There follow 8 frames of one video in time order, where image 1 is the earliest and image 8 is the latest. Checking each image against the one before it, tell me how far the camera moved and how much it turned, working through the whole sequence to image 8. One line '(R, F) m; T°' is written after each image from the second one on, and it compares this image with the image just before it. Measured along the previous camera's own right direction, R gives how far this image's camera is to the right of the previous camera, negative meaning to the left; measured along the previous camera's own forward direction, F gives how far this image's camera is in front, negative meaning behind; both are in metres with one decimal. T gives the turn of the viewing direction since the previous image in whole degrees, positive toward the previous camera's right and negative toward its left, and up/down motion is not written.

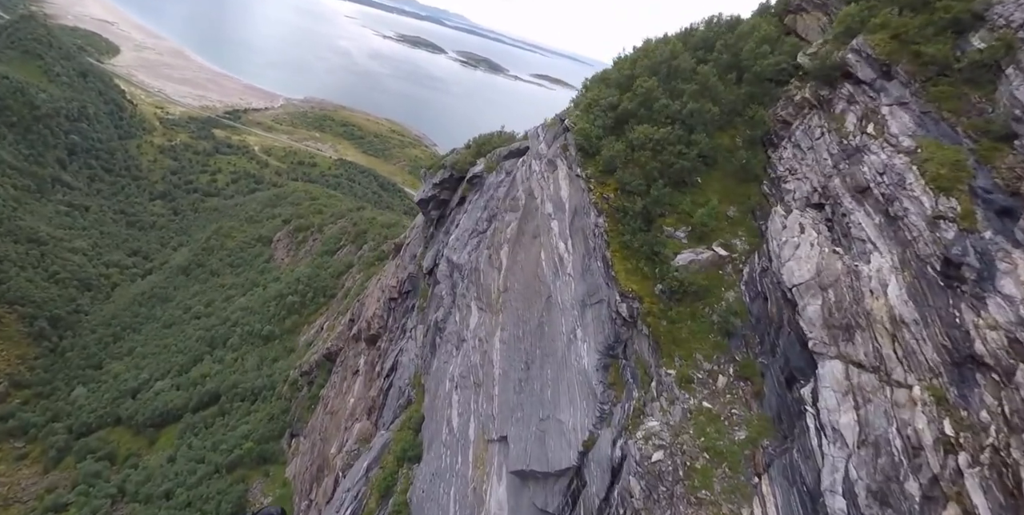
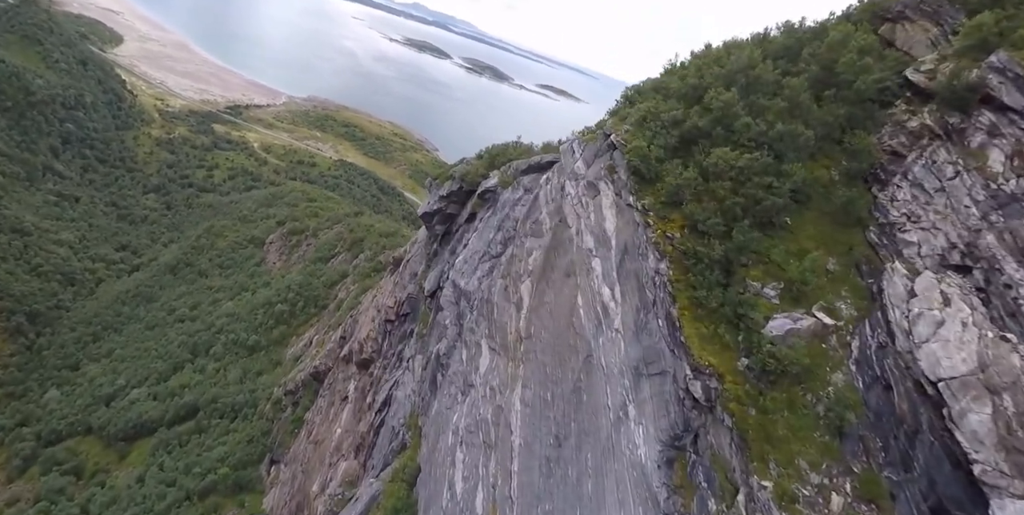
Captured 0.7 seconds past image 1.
(-1.2, +3.5) m; 0°
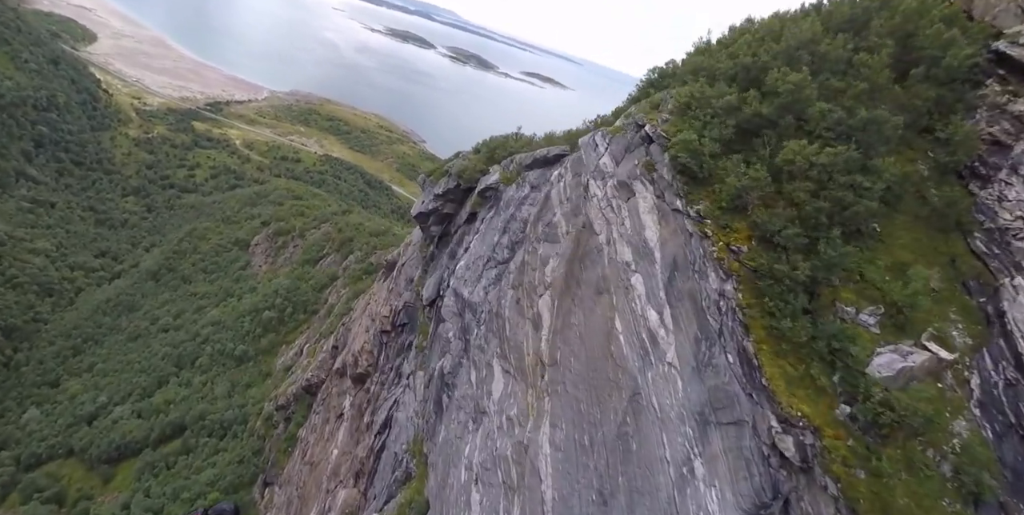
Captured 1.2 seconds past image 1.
(-0.9, +2.5) m; +1°
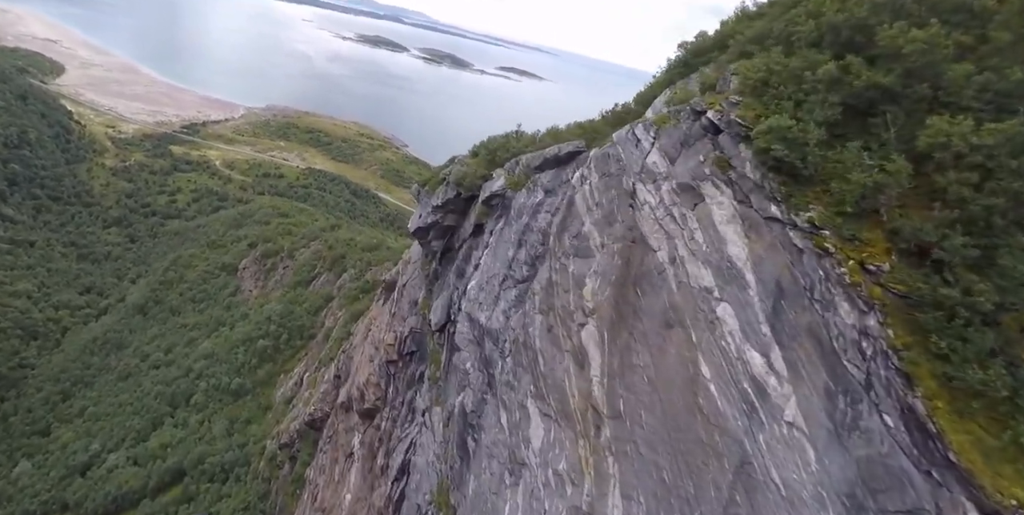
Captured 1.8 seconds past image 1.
(-1.1, +2.8) m; +1°
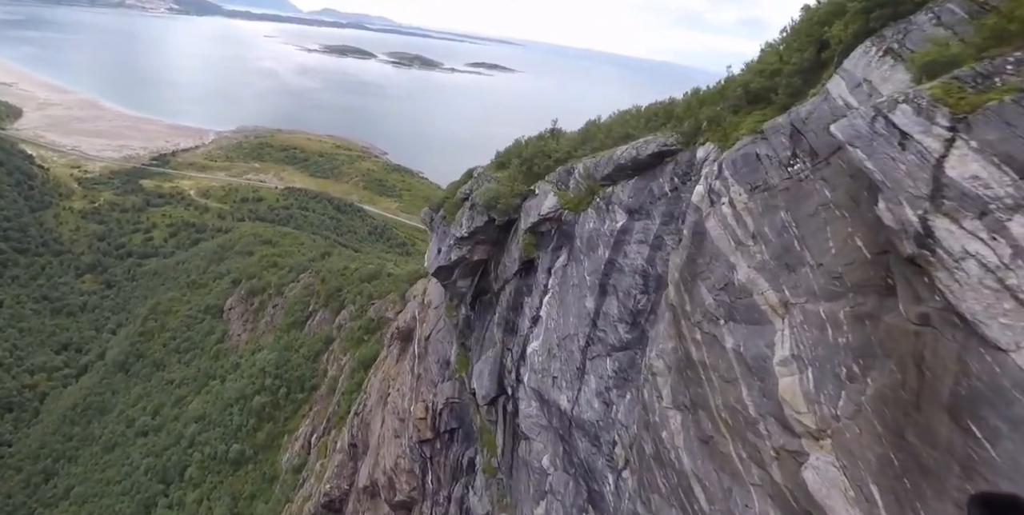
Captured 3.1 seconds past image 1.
(-2.7, +5.8) m; +1°
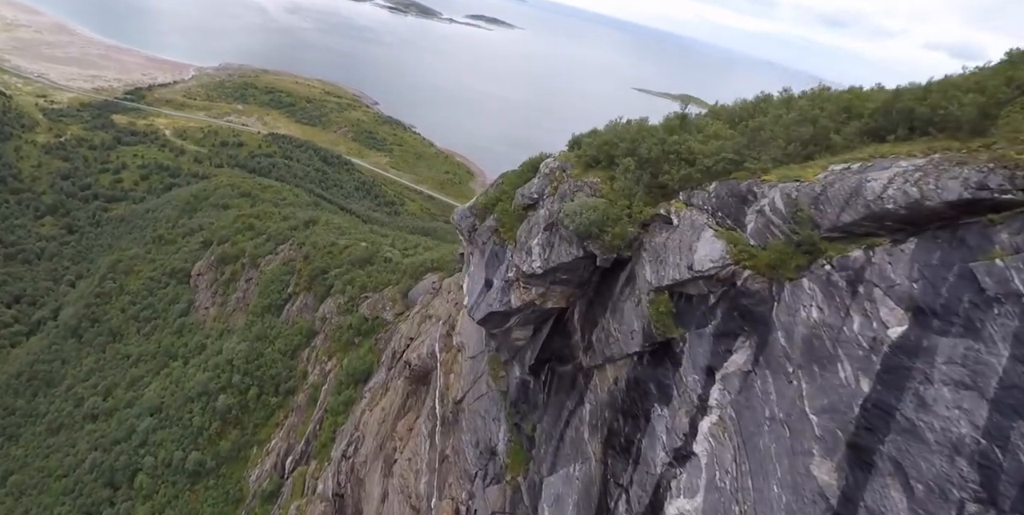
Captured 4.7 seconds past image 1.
(-3.3, +7.0) m; +2°
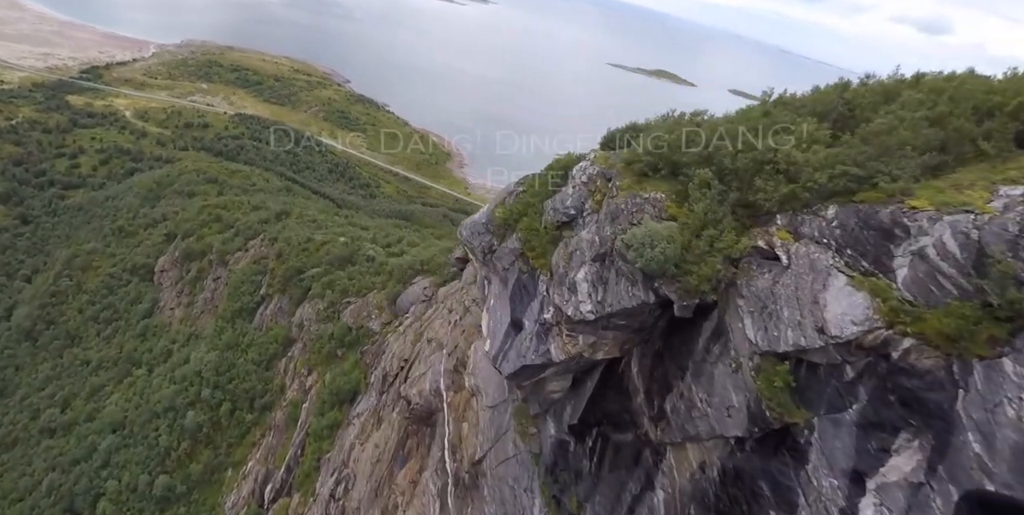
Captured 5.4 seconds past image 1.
(-1.4, +3.0) m; +3°
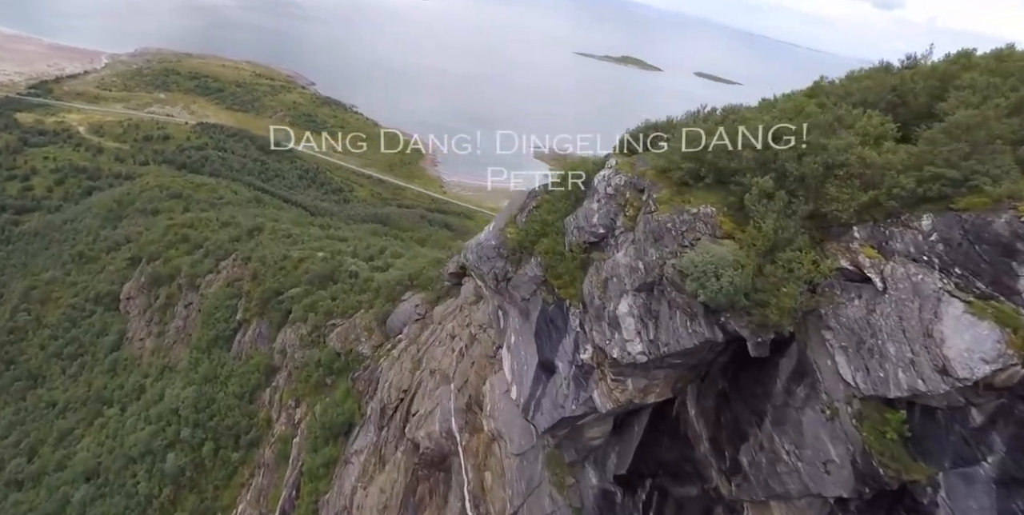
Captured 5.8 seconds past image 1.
(-0.9, +1.6) m; +3°
